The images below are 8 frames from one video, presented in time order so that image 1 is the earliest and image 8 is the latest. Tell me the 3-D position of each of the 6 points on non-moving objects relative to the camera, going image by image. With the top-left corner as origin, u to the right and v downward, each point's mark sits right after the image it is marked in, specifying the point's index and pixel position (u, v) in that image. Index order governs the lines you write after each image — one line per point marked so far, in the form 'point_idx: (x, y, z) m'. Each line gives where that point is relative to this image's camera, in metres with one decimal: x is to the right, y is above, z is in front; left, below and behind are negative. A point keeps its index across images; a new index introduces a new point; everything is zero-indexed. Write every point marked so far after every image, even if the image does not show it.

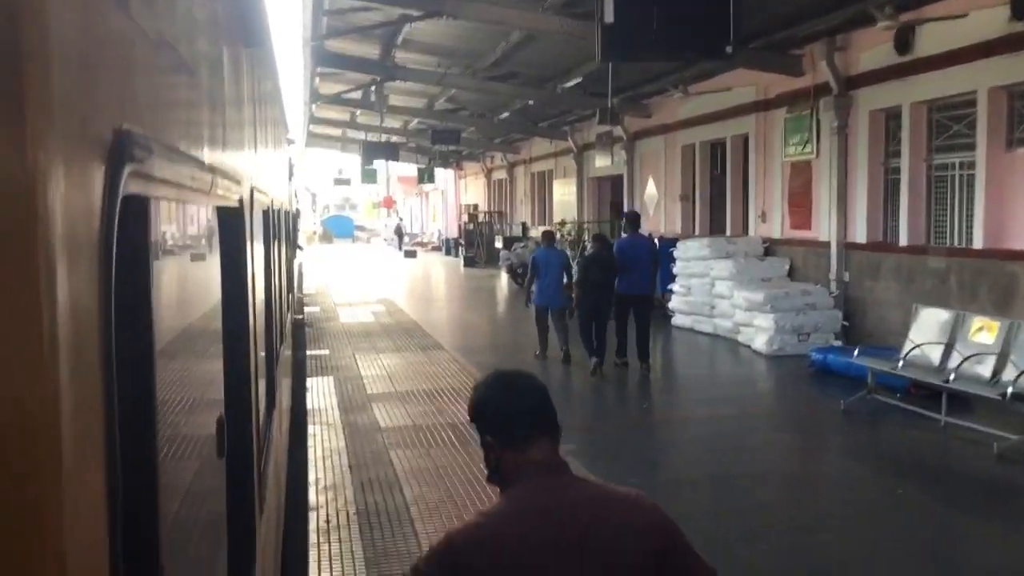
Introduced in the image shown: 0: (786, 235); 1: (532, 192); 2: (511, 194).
0: (+2.5, +0.5, +8.6) m
1: (+0.3, +1.8, +18.1) m
2: (0.0, +1.9, +19.8) m
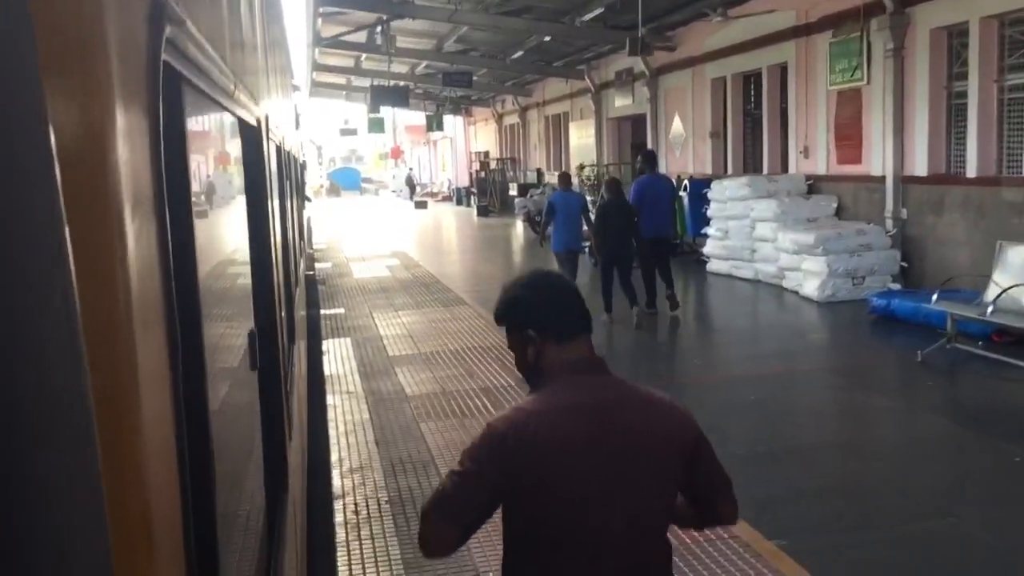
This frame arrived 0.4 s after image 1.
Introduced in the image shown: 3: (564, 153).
0: (+2.7, +1.0, +8.0) m
1: (+0.6, +2.7, +17.4) m
2: (+0.2, +2.9, +19.1) m
3: (+0.9, +2.3, +16.6) m
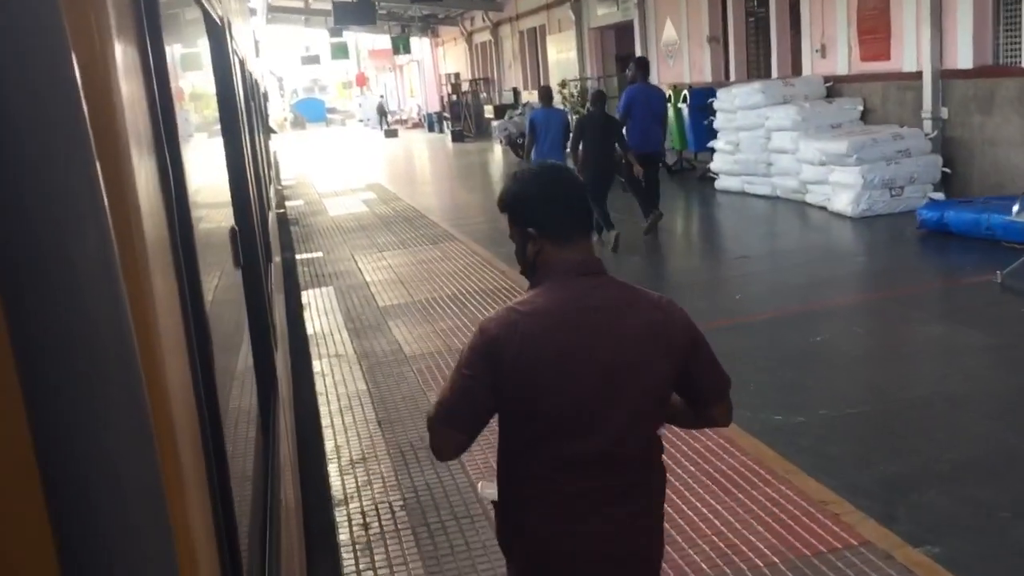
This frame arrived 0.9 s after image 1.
0: (+2.6, +1.6, +7.2) m
1: (+0.1, +4.0, +16.4) m
2: (-0.3, +4.3, +18.0) m
3: (+0.5, +3.5, +15.6) m
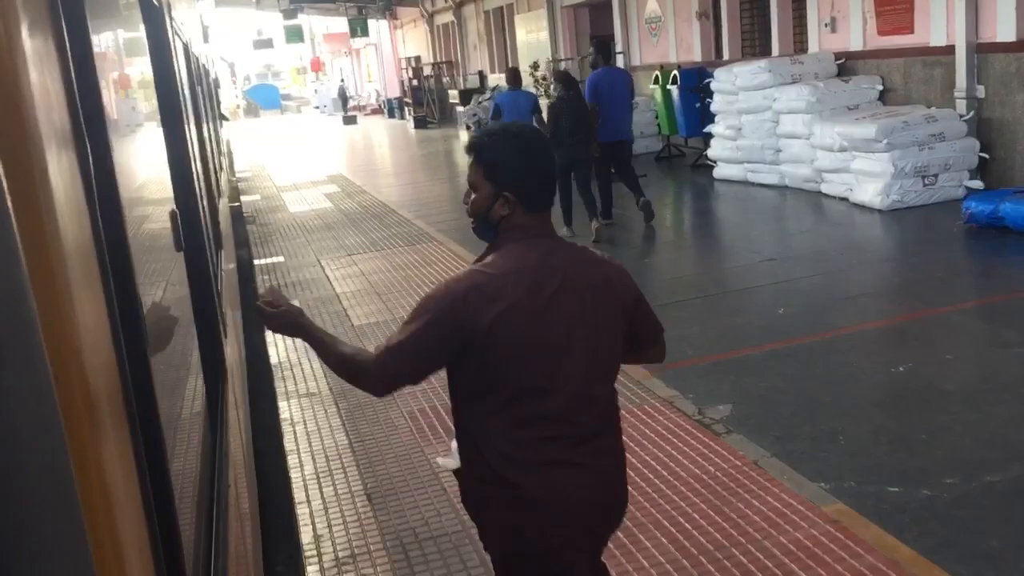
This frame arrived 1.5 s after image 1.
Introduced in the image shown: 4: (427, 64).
0: (+2.4, +1.7, +6.6) m
1: (-0.4, +4.1, +15.6) m
2: (-0.9, +4.4, +17.2) m
3: (0.0, +3.6, +14.8) m
4: (-1.7, +4.5, +19.5) m
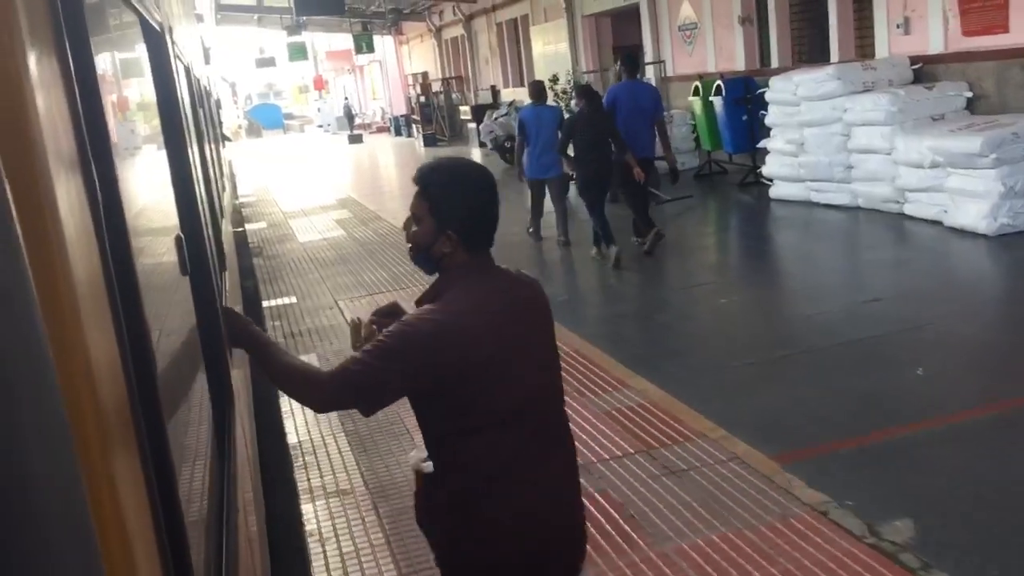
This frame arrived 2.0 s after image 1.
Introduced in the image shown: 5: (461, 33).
0: (+2.6, +1.5, +5.9) m
1: (-0.2, +3.7, +14.9) m
2: (-0.7, +4.0, +16.5) m
3: (+0.2, +3.2, +14.2) m
4: (-1.5, +4.1, +18.9) m
5: (-0.9, +4.5, +17.1) m
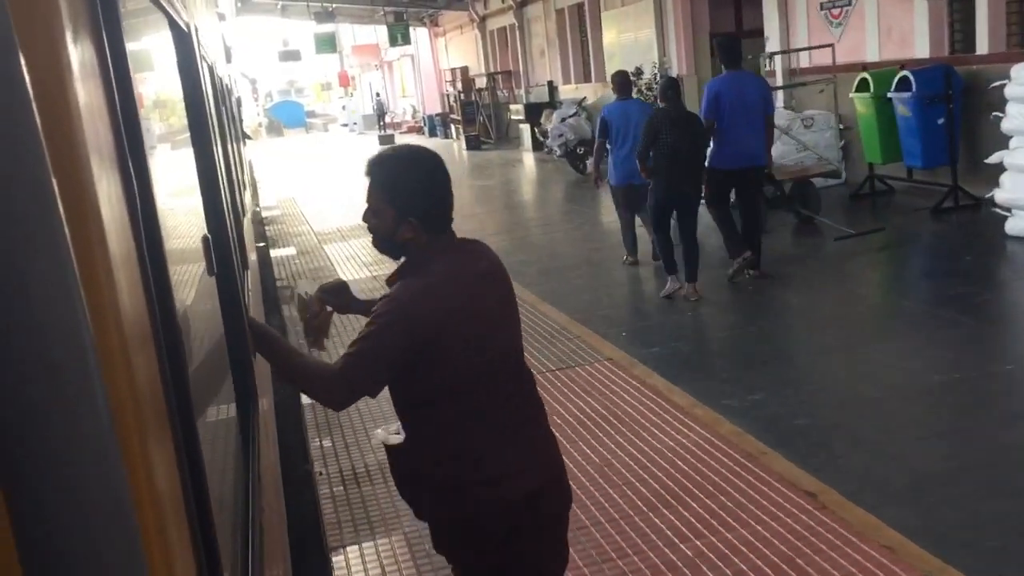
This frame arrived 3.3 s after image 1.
0: (+3.3, +1.1, +3.9) m
1: (+0.6, +3.4, +13.0) m
2: (+0.2, +3.7, +14.7) m
3: (+1.0, +2.9, +12.3) m
4: (-0.6, +3.7, +17.0) m
5: (0.0, +4.2, +15.3) m
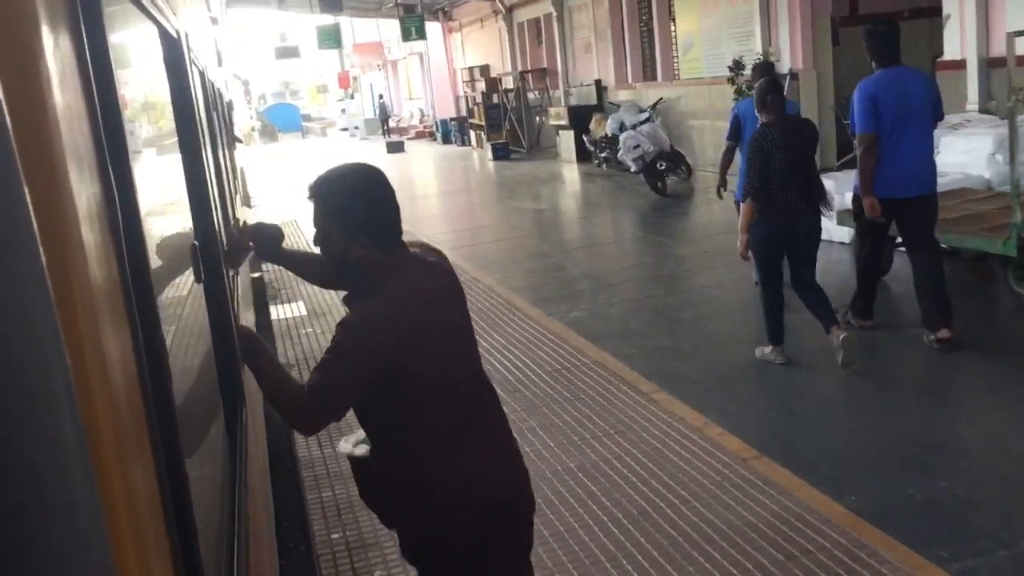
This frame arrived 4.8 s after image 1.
0: (+3.8, +0.7, +1.8) m
1: (+1.1, +2.9, +10.9) m
2: (+0.6, +3.2, +12.6) m
3: (+1.5, +2.5, +10.2) m
4: (-0.1, +3.3, +14.9) m
5: (+0.4, +3.7, +13.2) m
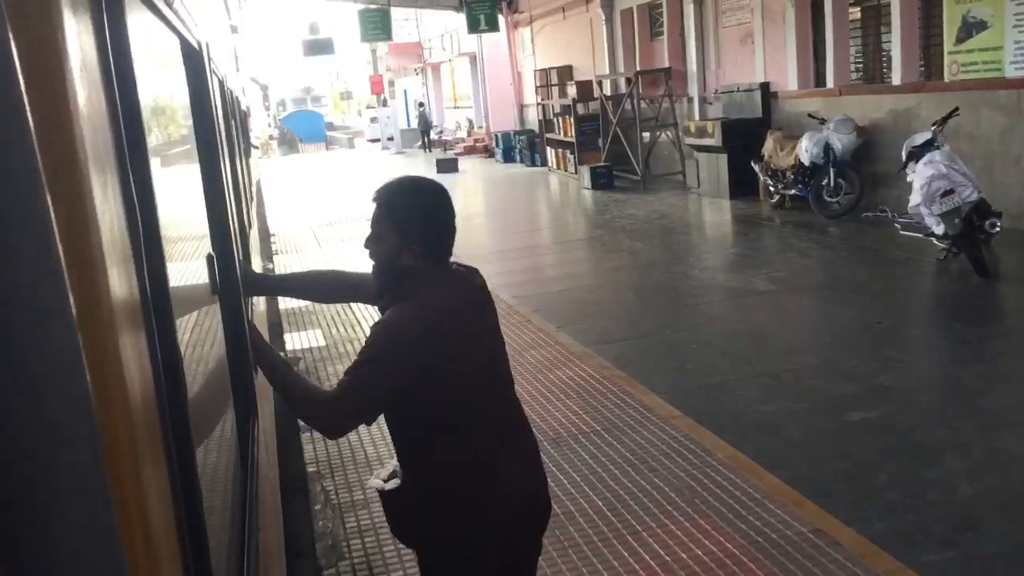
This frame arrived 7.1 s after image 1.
0: (+4.8, 0.0, -1.6) m
1: (+2.2, +2.2, +7.6) m
2: (+1.7, +2.5, +9.2) m
3: (+2.5, +1.7, +6.8) m
4: (+1.0, +2.5, +11.6) m
5: (+1.6, +3.0, +9.8) m
